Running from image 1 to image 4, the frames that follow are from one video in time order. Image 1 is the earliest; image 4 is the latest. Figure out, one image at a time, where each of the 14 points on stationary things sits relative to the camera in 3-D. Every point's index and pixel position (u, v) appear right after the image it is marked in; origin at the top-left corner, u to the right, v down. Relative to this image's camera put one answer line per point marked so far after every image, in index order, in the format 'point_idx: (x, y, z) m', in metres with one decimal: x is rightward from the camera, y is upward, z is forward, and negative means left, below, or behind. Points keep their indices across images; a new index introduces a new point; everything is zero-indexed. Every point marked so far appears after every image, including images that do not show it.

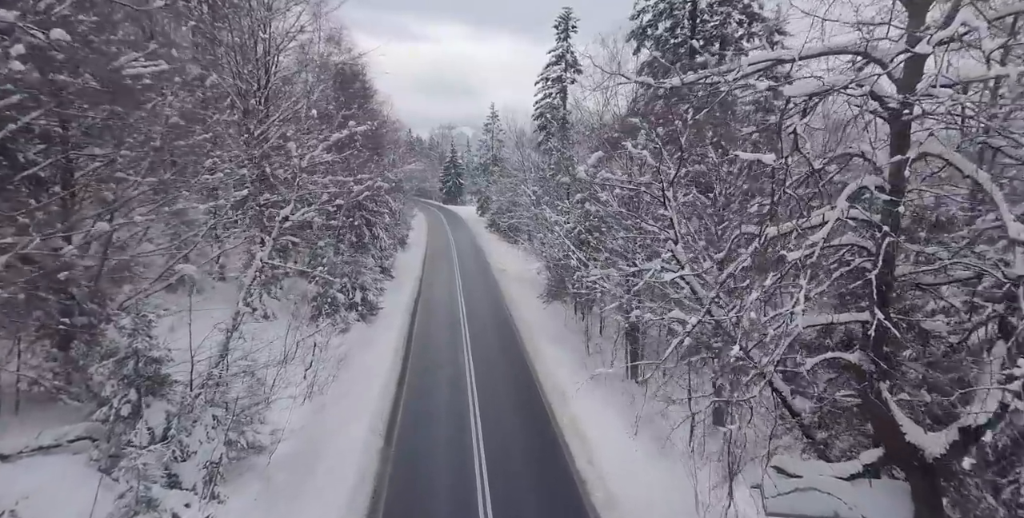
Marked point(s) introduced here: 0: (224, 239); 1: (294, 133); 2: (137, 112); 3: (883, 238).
0: (-7.7, +0.5, +11.7) m
1: (-7.5, +4.3, +15.0) m
2: (-7.2, +2.8, +8.3) m
3: (+3.5, +0.2, +4.1) m
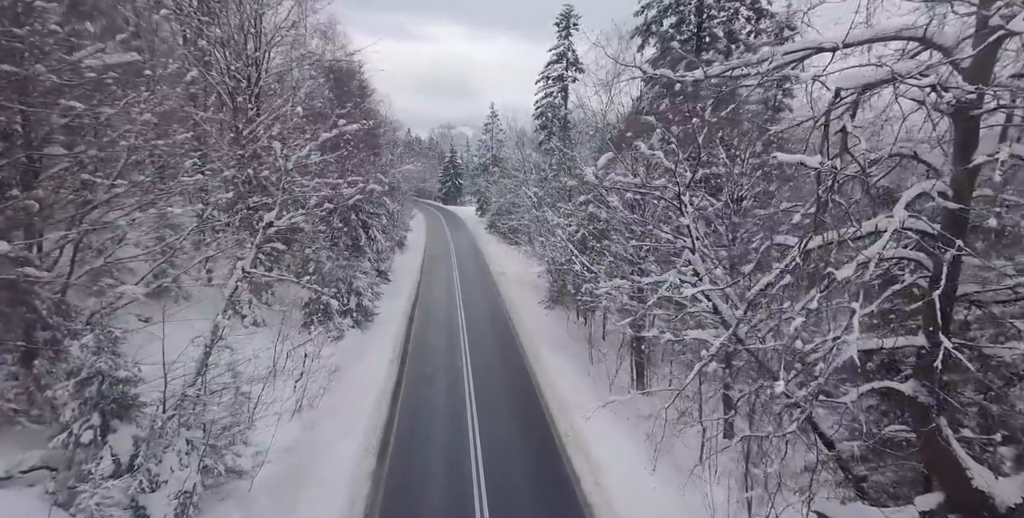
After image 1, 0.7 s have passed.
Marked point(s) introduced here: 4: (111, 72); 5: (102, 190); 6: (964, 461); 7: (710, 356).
0: (-7.7, +0.4, +11.2) m
1: (-7.5, +4.1, +14.4) m
2: (-7.1, +2.7, +7.8) m
3: (+3.5, 0.0, +3.5) m
4: (-7.1, +3.3, +7.7) m
5: (-7.7, +1.3, +8.2) m
6: (+3.6, -1.6, +3.5) m
7: (+2.2, -1.1, +4.8) m
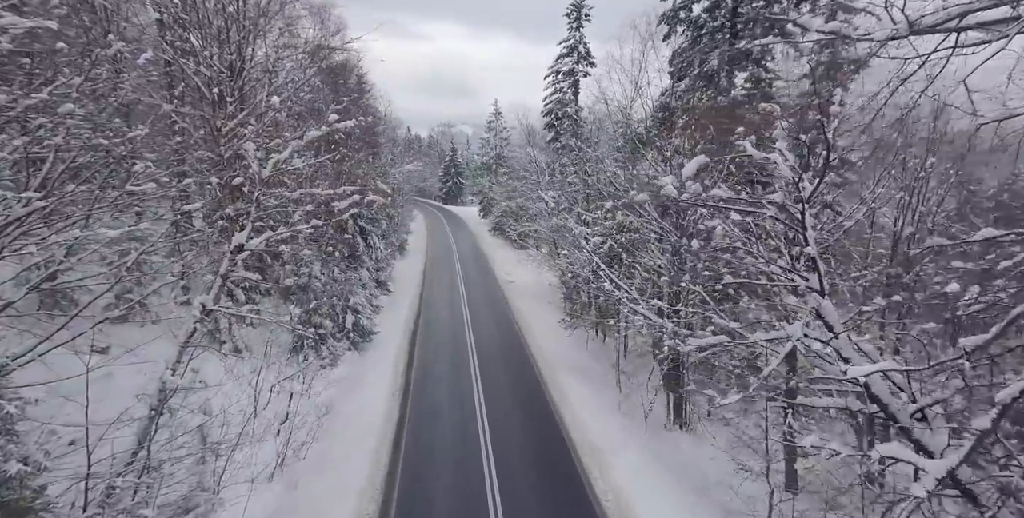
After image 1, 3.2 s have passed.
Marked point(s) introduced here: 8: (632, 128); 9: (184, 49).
0: (-7.2, 0.0, +9.4) m
1: (-6.9, +3.7, +12.7) m
2: (-6.6, +2.2, +6.0) m
3: (+4.0, -0.4, +1.8) m
4: (-6.5, +2.9, +6.0) m
5: (-7.2, +0.9, +6.4) m
6: (+4.1, -2.1, +1.8) m
7: (+2.7, -1.5, +3.0) m
8: (+4.0, +4.3, +14.4) m
9: (-7.8, +5.0, +10.5) m
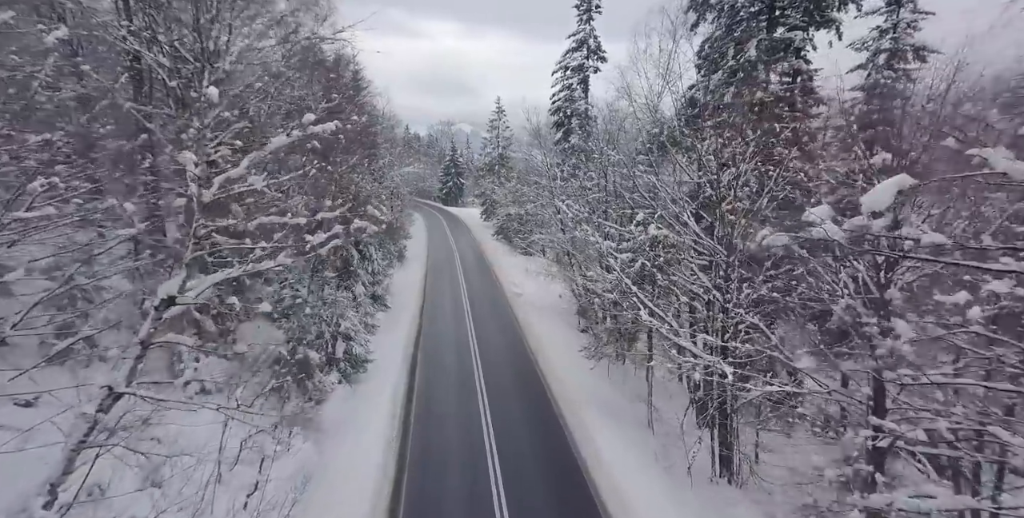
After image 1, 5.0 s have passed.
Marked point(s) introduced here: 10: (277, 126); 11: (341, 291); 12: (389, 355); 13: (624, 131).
0: (-6.8, -0.6, +7.6) m
1: (-6.5, +3.2, +10.9) m
2: (-6.2, +1.7, +4.2) m
3: (+4.4, -0.9, 0.0) m
4: (-6.2, +2.3, +4.2) m
5: (-6.8, +0.3, +4.7) m
6: (+4.5, -2.6, 0.0) m
7: (+3.1, -2.0, +1.3) m
8: (+4.3, +3.8, +12.6) m
9: (-7.5, +4.5, +8.7) m
10: (-6.4, +3.7, +11.9) m
11: (-5.6, -1.0, +14.4) m
12: (-4.5, -3.5, +15.7) m
13: (+3.9, +4.5, +15.4) m
